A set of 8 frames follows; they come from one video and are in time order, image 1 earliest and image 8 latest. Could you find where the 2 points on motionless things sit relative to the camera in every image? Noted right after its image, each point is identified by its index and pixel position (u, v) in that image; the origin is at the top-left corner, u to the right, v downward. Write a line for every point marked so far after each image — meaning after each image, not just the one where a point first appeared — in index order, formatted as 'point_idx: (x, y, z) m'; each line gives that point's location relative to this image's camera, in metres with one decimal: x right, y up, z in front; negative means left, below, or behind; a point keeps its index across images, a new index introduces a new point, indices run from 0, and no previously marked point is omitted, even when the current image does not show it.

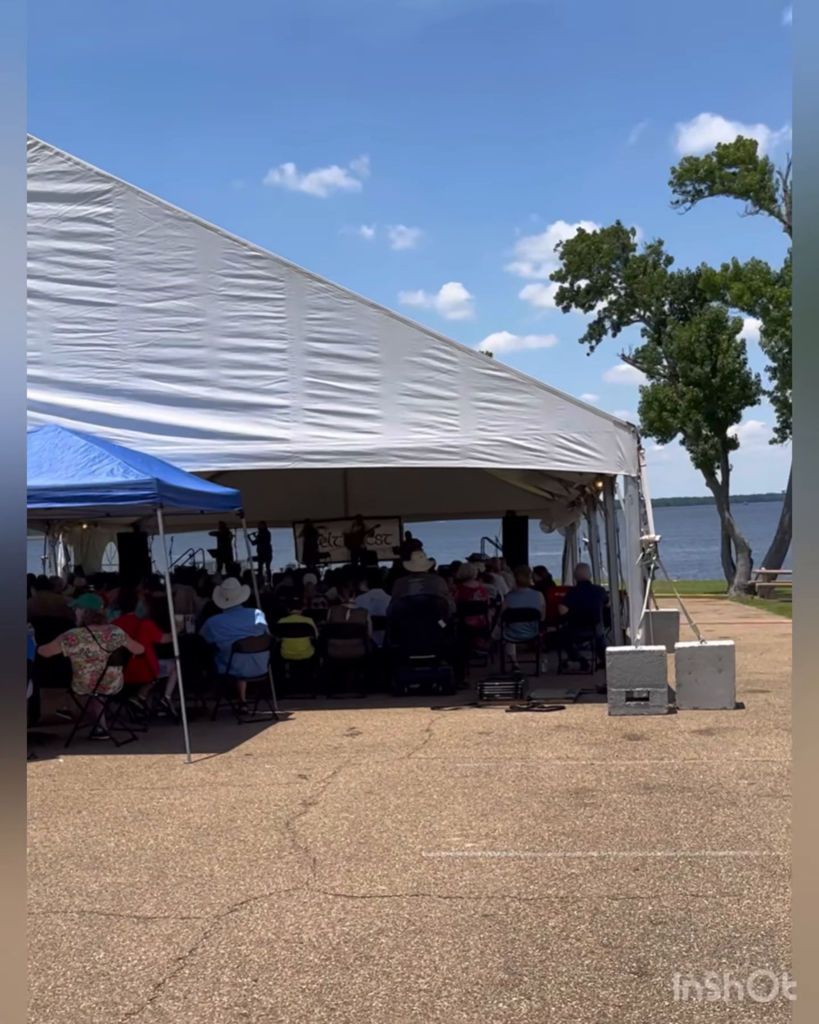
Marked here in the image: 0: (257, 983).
0: (-0.4, -1.4, +3.7) m
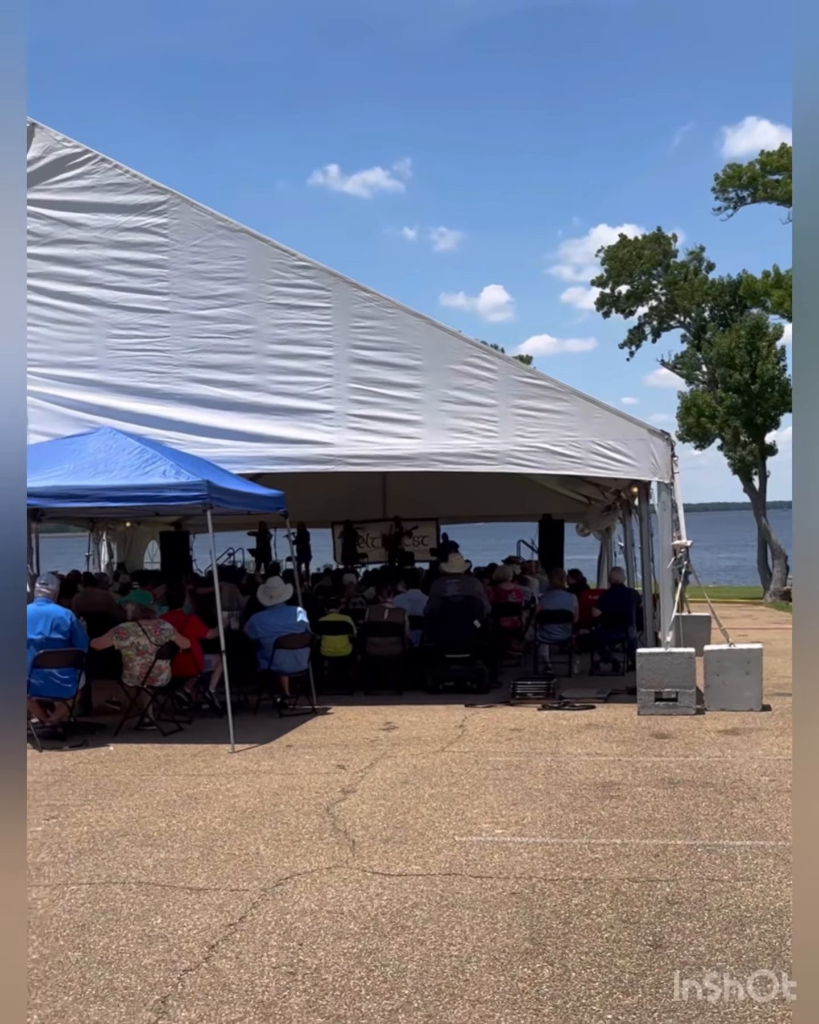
0: (-0.3, -1.4, +4.1) m
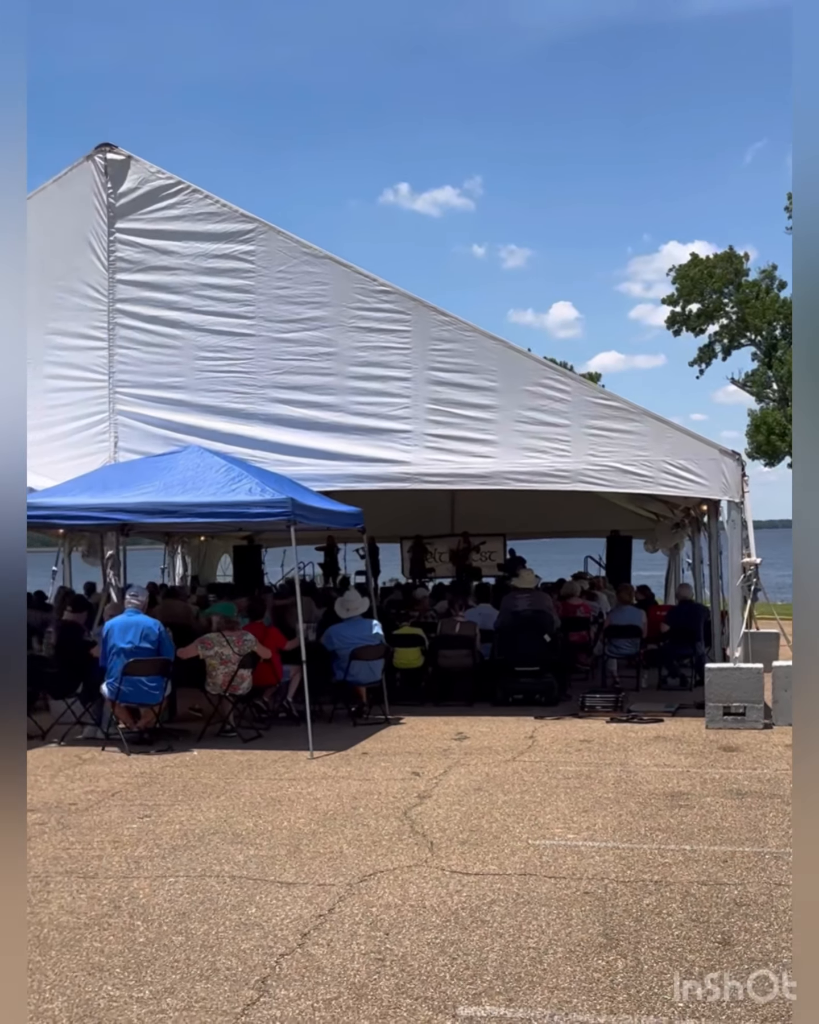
0: (-0.1, -1.4, +4.3) m
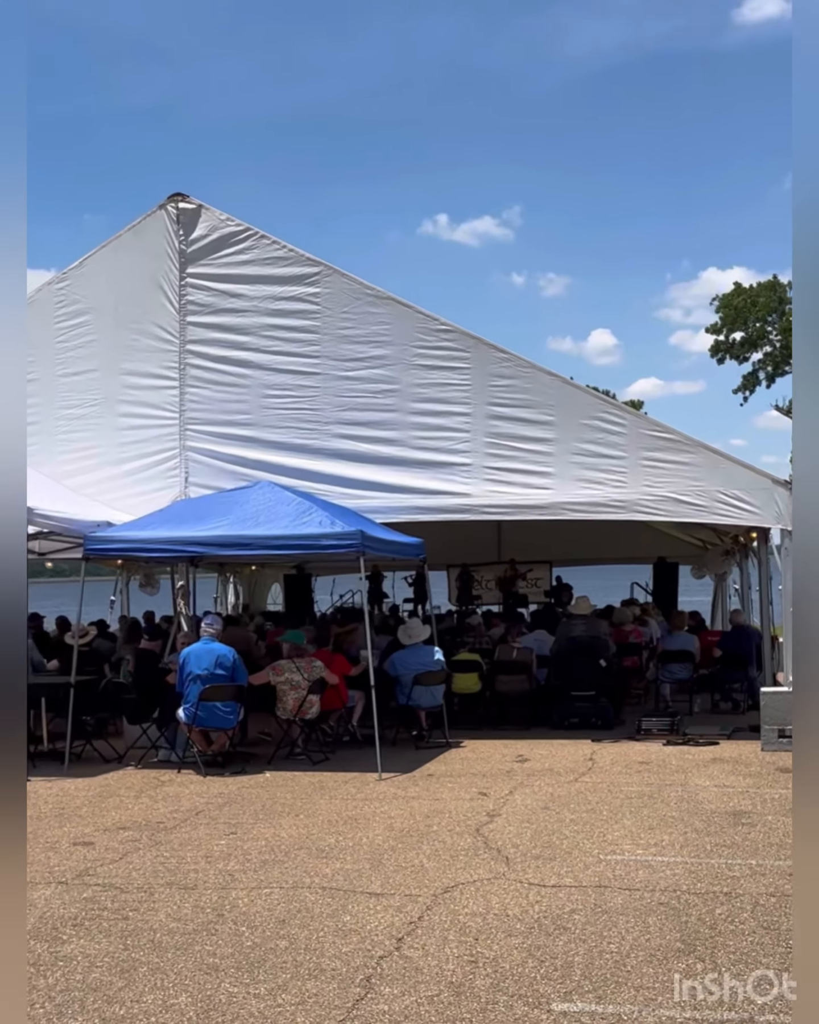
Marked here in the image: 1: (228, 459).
0: (+0.2, -1.5, +4.6) m
1: (-1.5, +0.4, +10.9) m
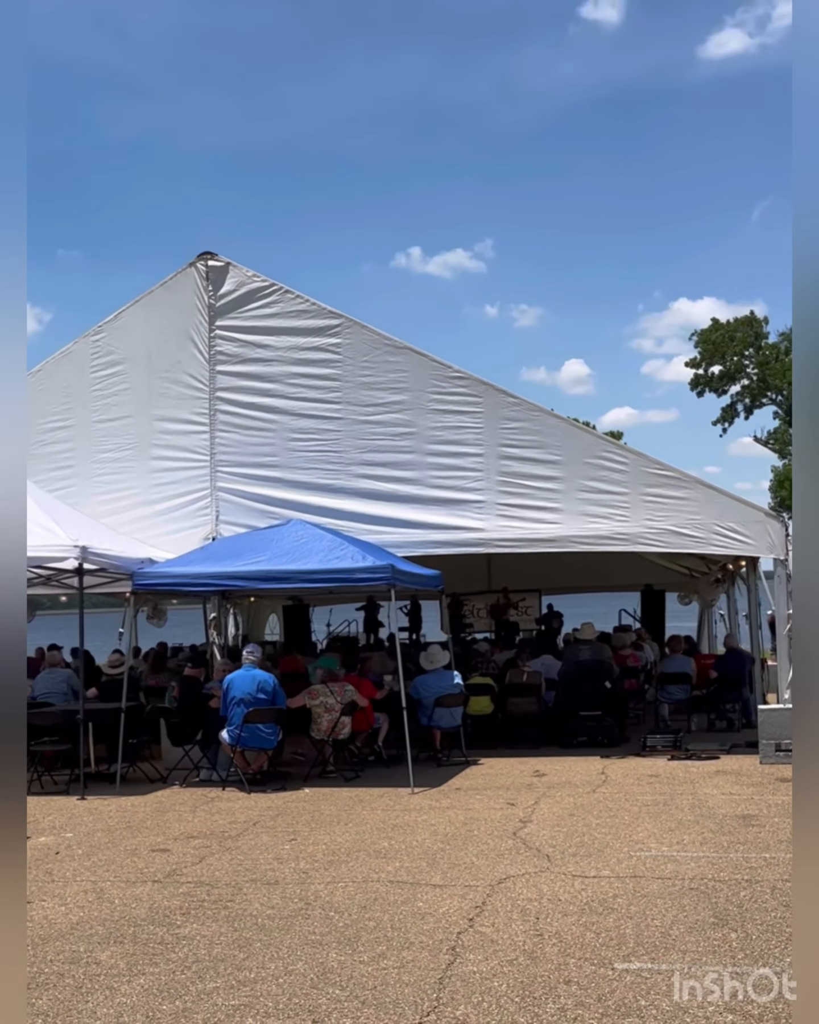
0: (+0.5, -1.7, +5.4) m
1: (-1.4, +0.1, +11.7) m
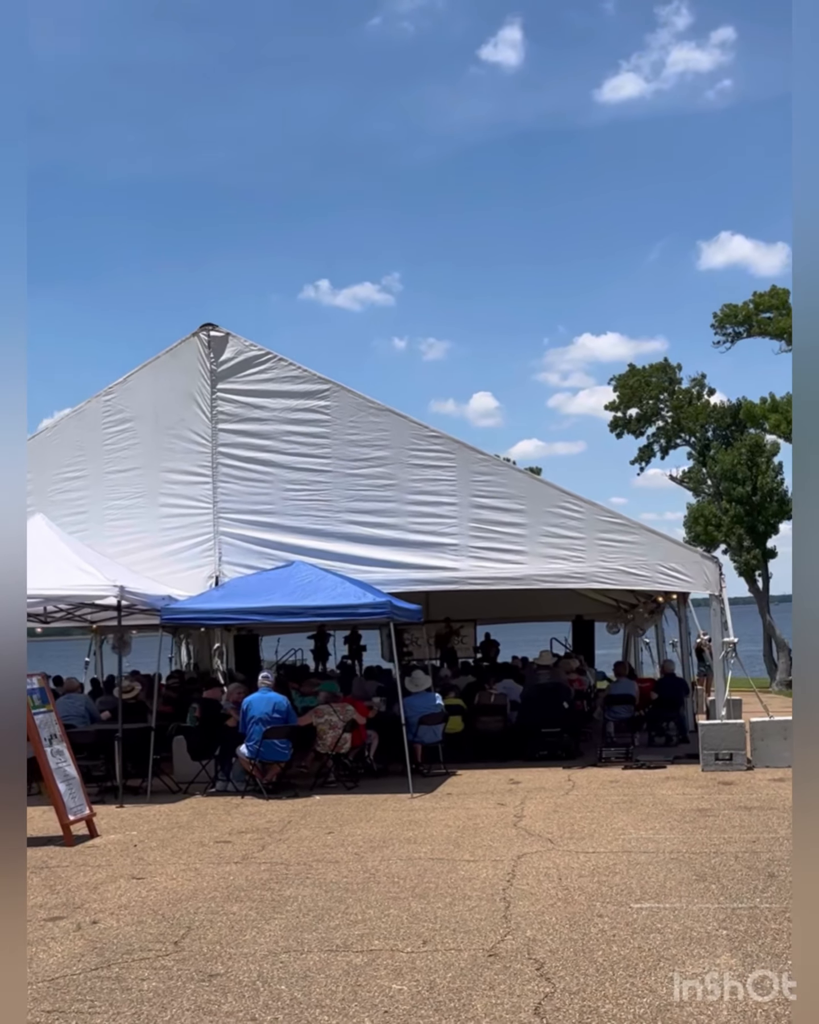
0: (+0.8, -2.0, +6.9) m
1: (-1.6, -0.3, +13.1) m
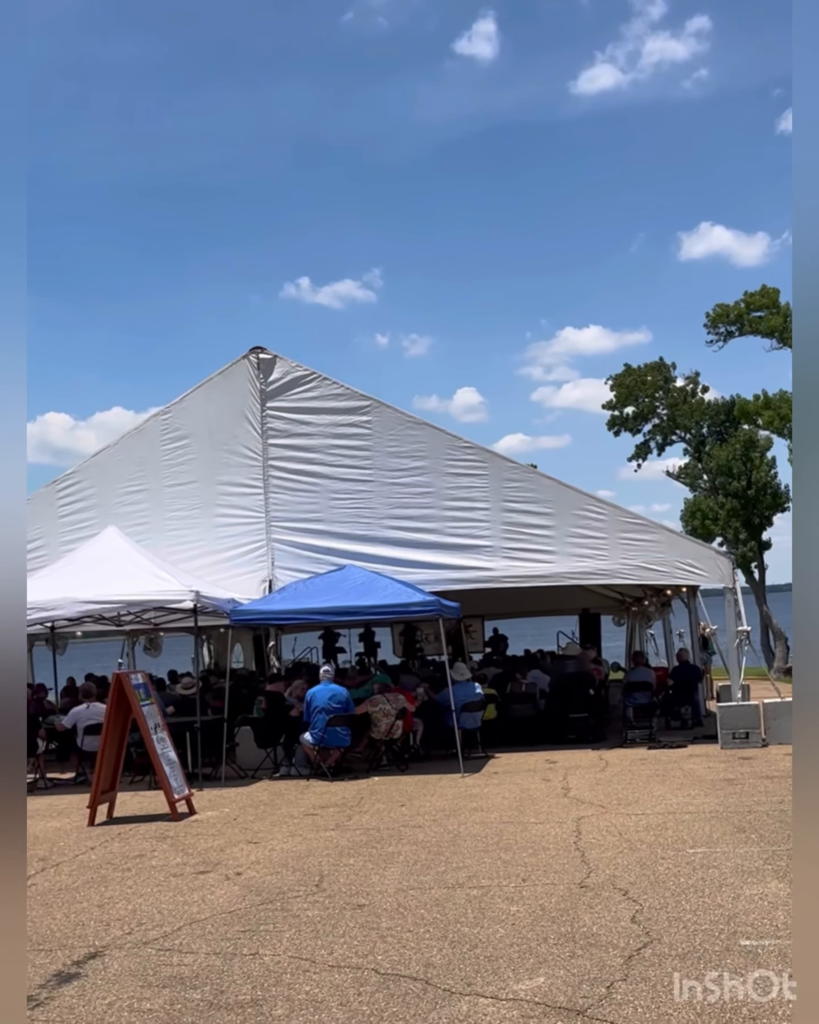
0: (+1.3, -2.0, +8.0) m
1: (-1.1, -0.4, +14.2) m
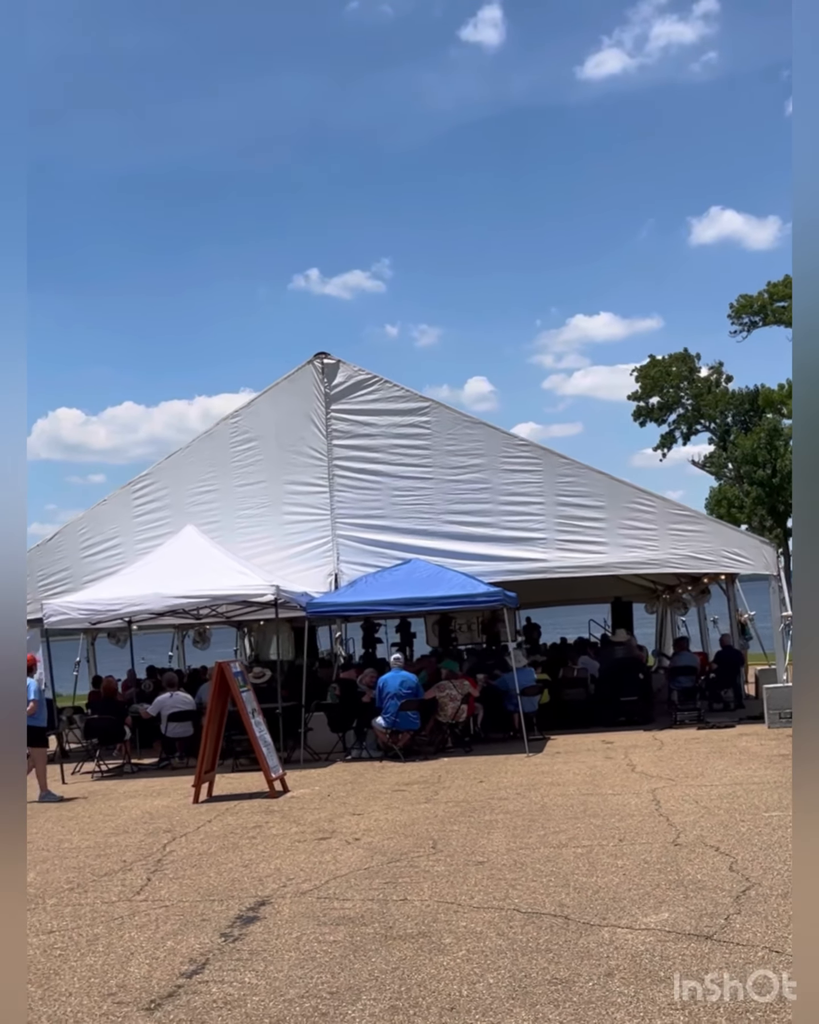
0: (+2.0, -2.0, +8.8) m
1: (-0.5, -0.3, +15.0) m
